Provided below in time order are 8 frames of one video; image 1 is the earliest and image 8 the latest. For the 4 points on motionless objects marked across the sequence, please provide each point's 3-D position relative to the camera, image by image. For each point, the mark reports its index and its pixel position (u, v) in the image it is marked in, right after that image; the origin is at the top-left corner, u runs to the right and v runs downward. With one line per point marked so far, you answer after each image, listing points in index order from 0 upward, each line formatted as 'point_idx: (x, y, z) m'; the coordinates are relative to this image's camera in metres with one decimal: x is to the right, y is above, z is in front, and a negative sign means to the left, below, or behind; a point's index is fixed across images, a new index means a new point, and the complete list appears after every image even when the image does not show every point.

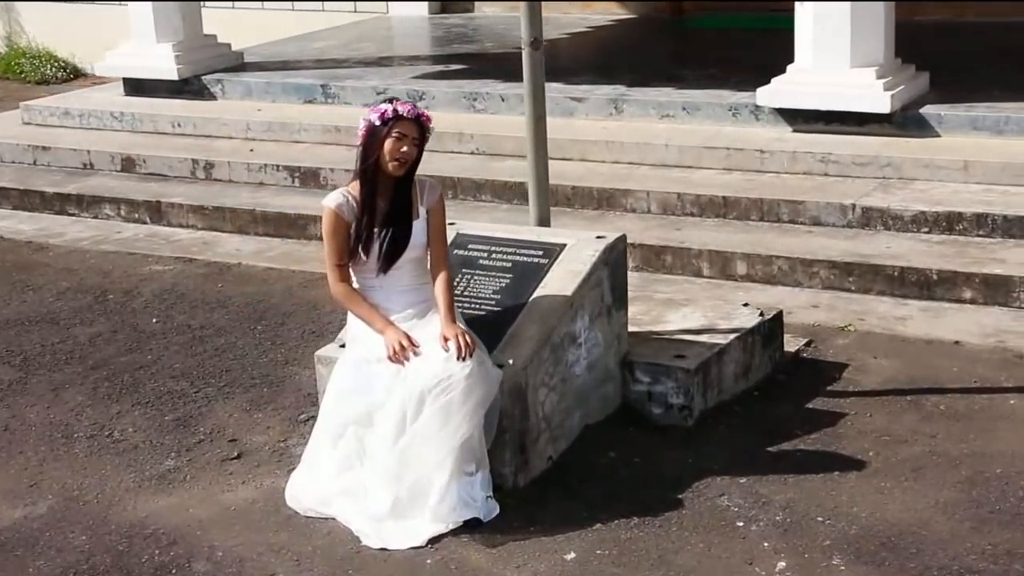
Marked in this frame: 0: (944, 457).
0: (+1.3, -0.5, +4.8) m
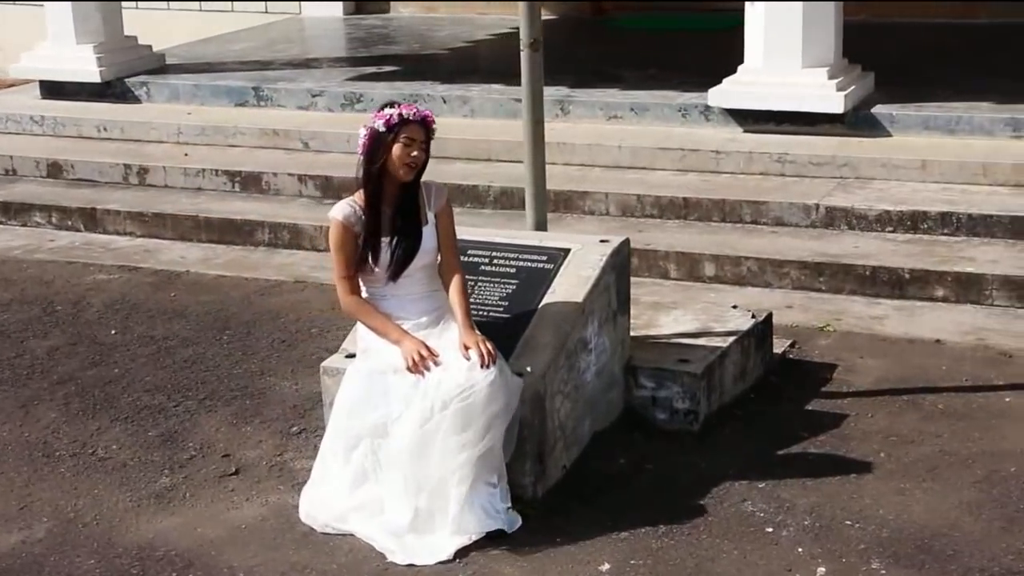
0: (+1.3, -0.5, +4.8) m
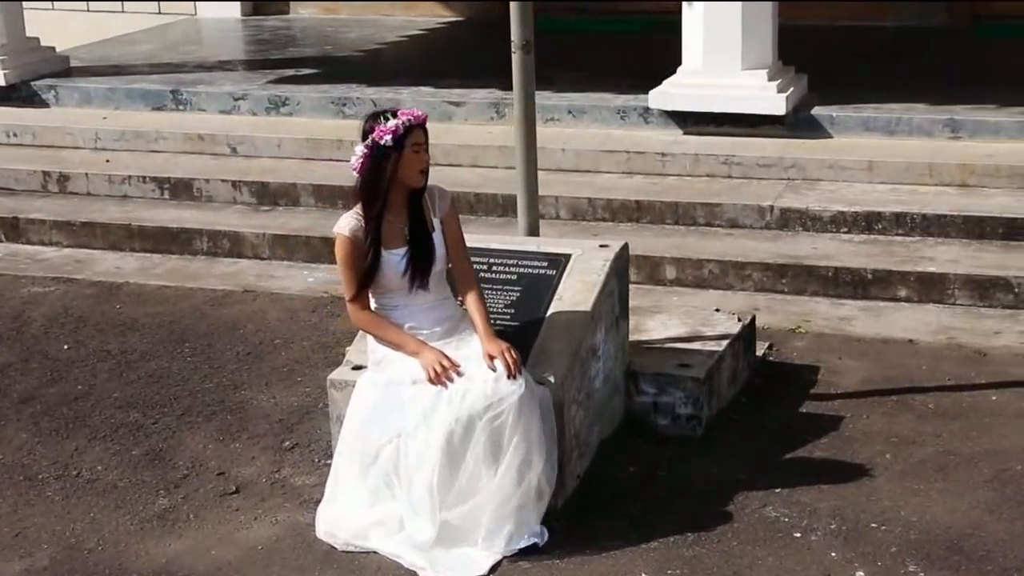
0: (+1.3, -0.5, +4.9) m
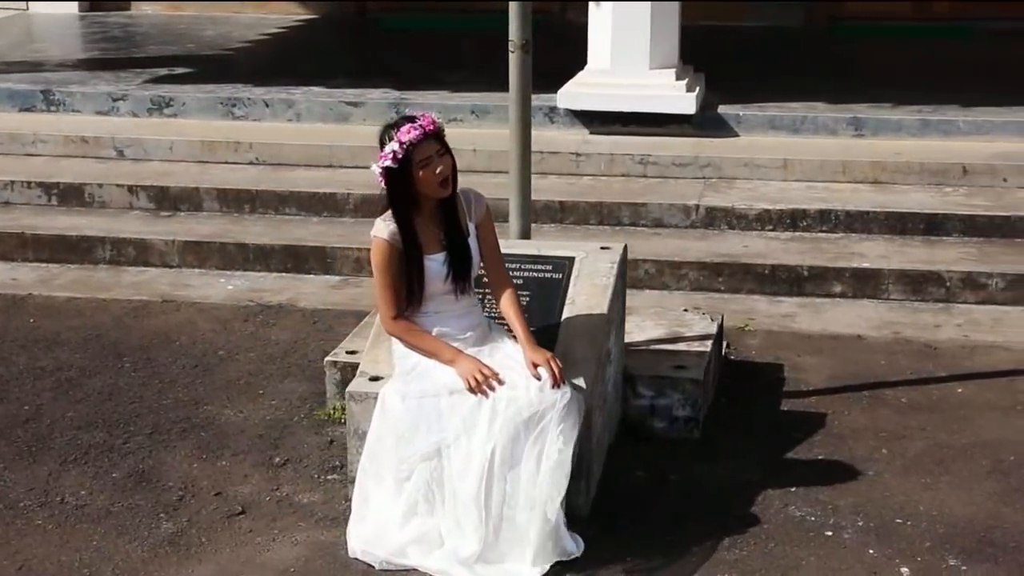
0: (+1.3, -0.5, +5.0) m
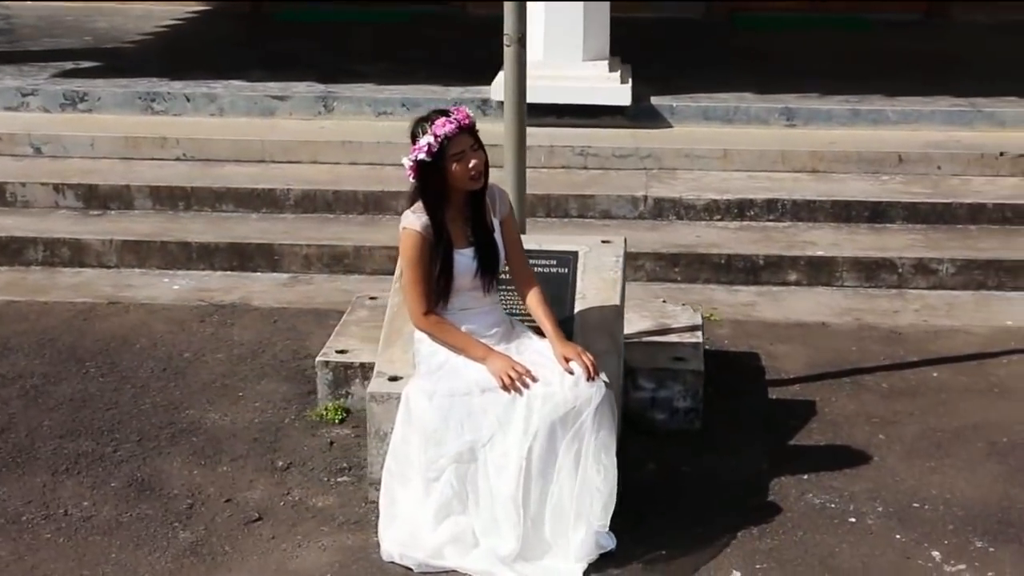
0: (+1.3, -0.4, +5.1) m
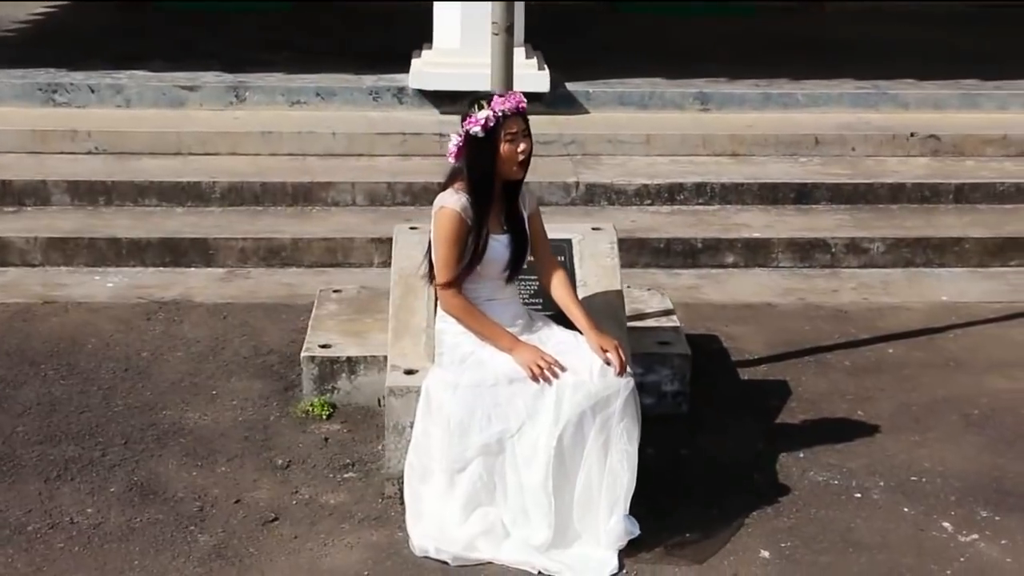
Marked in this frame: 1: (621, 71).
0: (+1.3, -0.4, +5.2) m
1: (+0.6, +1.1, +8.2) m
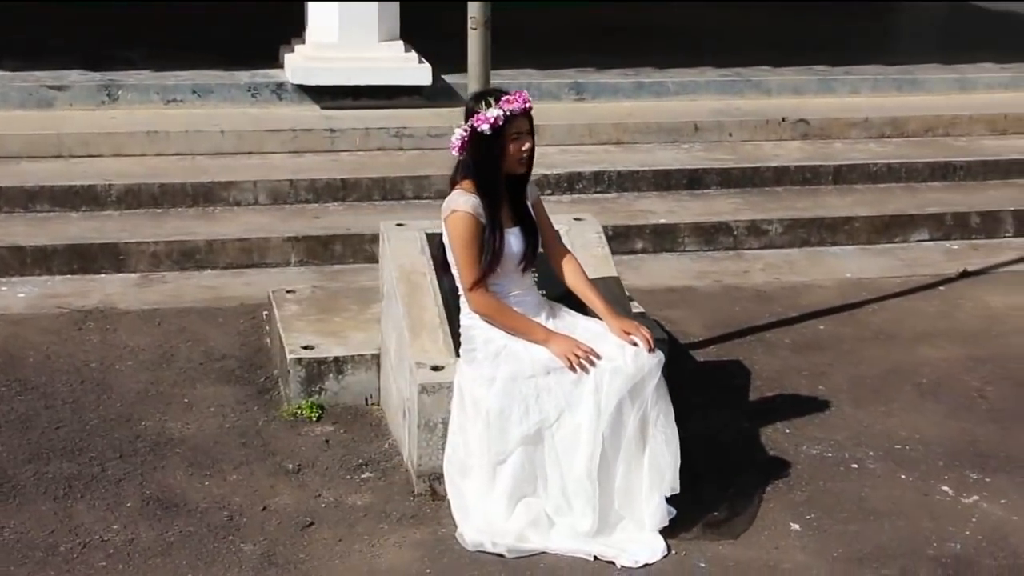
0: (+1.2, -0.3, +5.5) m
1: (-0.1, +1.1, +8.3) m
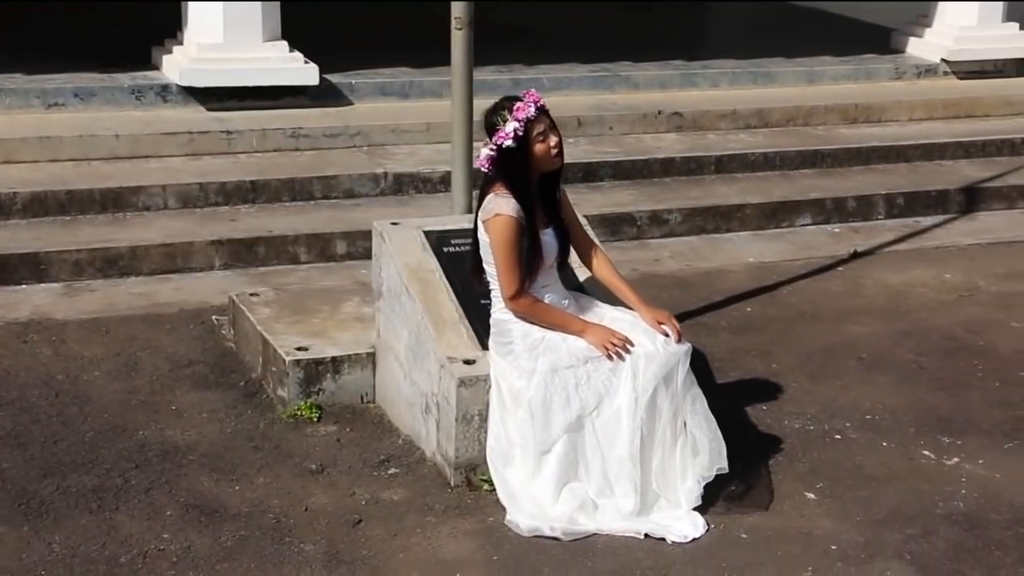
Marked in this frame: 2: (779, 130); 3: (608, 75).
0: (+1.1, -0.2, +5.8) m
1: (-0.7, +1.1, +8.3) m
2: (+1.4, +0.8, +8.4) m
3: (+0.5, +1.1, +8.5) m
